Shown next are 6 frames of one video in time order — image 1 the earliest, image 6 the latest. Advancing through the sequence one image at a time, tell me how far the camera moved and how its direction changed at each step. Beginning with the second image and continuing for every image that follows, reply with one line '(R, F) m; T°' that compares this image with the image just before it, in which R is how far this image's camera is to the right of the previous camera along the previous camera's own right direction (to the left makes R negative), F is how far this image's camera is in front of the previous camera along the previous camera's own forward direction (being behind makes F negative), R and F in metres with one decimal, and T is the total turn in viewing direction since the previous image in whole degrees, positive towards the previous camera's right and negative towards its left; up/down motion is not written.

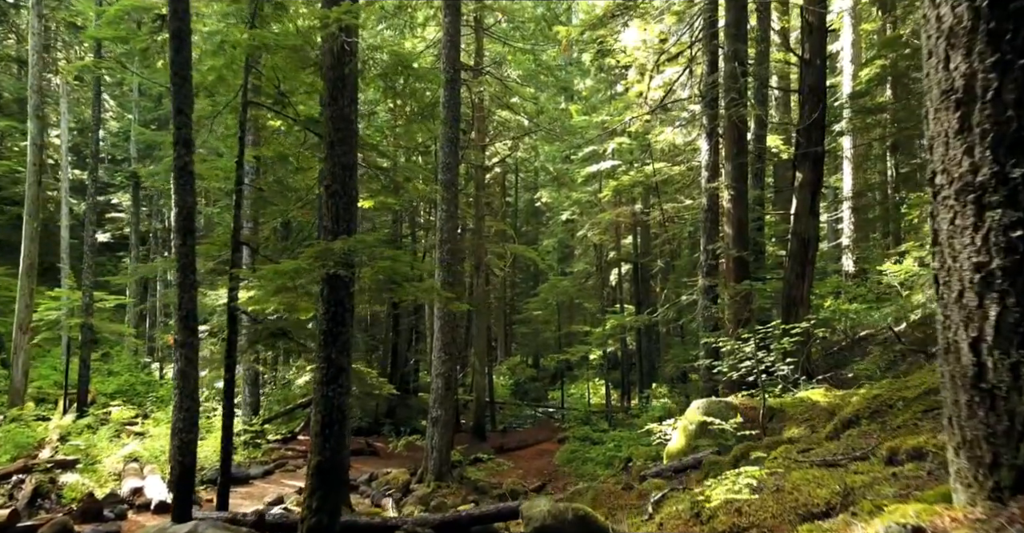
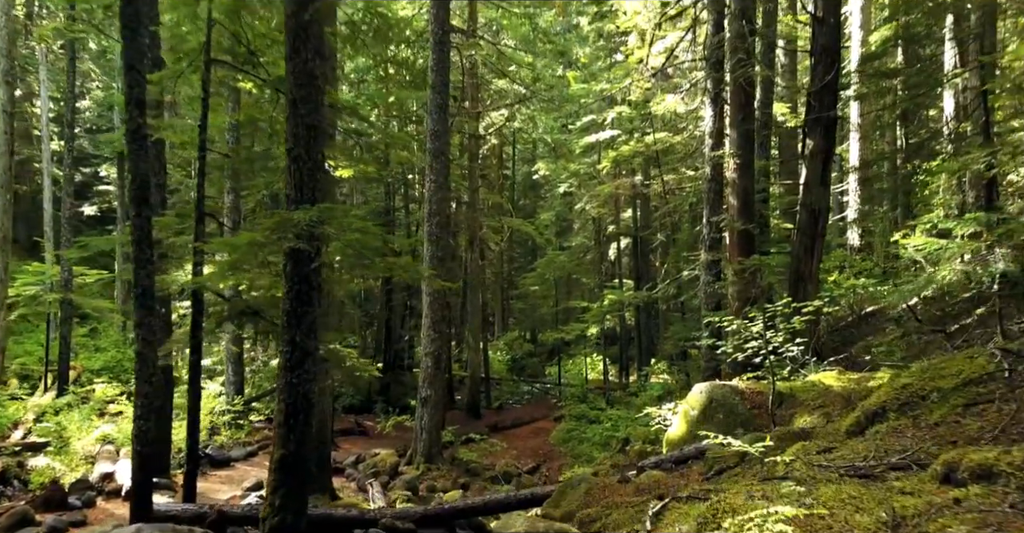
(+0.1, +0.8) m; 0°
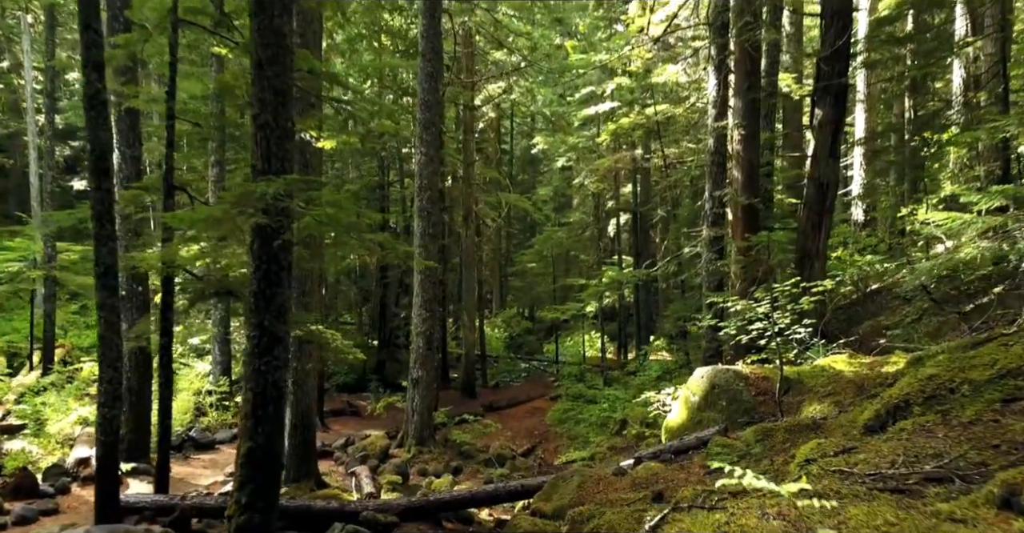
(+0.1, +0.6) m; 0°
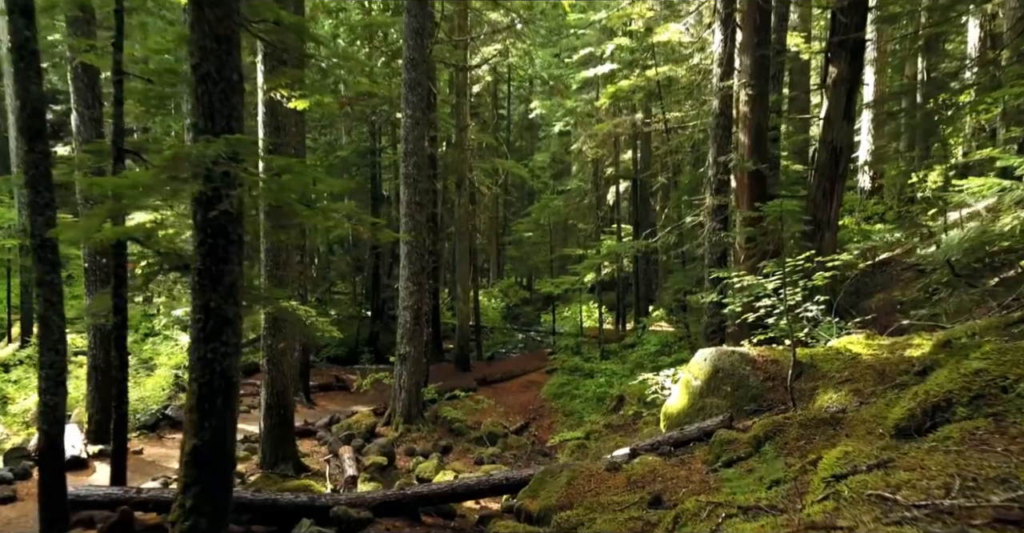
(+0.1, +0.8) m; 0°
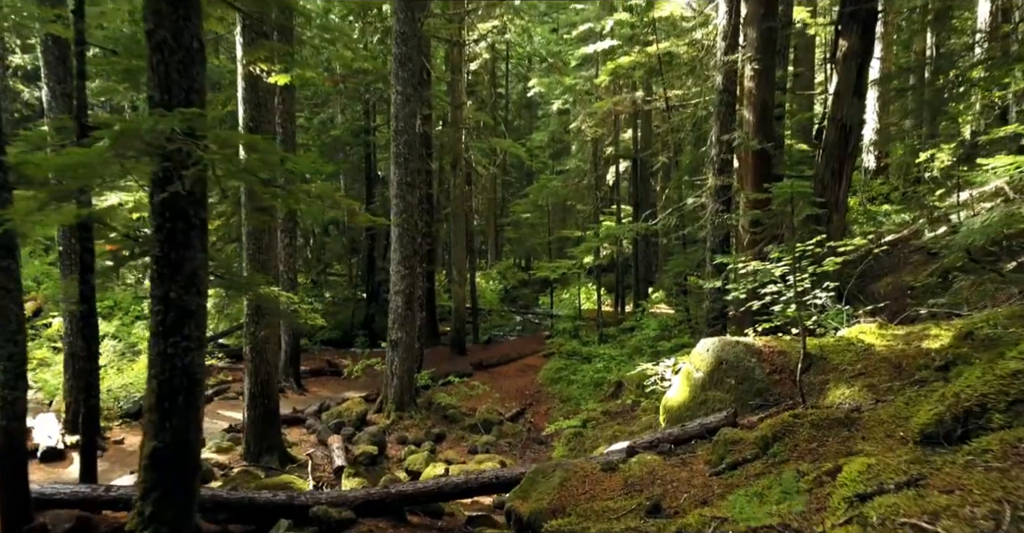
(+0.1, +0.5) m; 0°
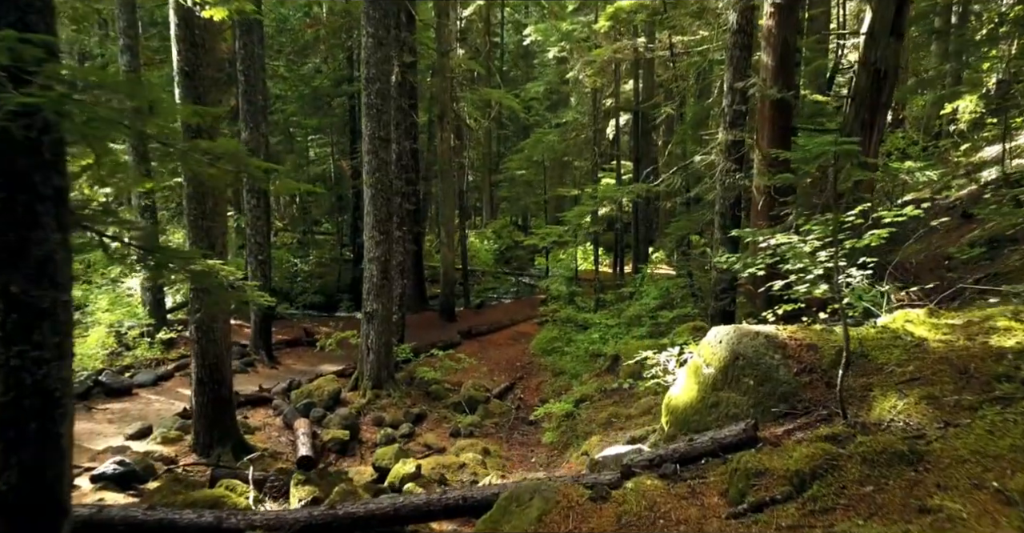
(+0.2, +1.4) m; 0°
